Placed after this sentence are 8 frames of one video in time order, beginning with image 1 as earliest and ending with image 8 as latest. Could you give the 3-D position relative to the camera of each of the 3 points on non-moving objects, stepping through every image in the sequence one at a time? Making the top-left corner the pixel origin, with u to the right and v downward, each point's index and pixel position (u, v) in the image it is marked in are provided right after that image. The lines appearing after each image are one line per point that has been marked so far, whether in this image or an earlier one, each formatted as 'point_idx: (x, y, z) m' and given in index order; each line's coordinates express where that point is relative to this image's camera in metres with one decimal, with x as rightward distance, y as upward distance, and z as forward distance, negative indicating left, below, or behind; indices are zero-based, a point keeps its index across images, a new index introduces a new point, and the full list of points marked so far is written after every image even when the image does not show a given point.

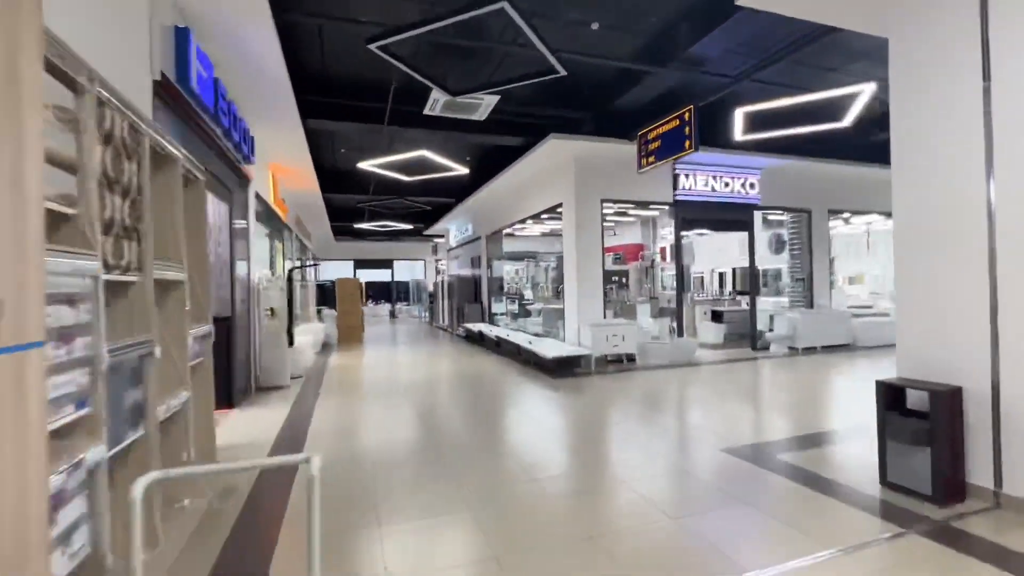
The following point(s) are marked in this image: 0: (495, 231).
0: (-0.4, +1.4, +11.9) m
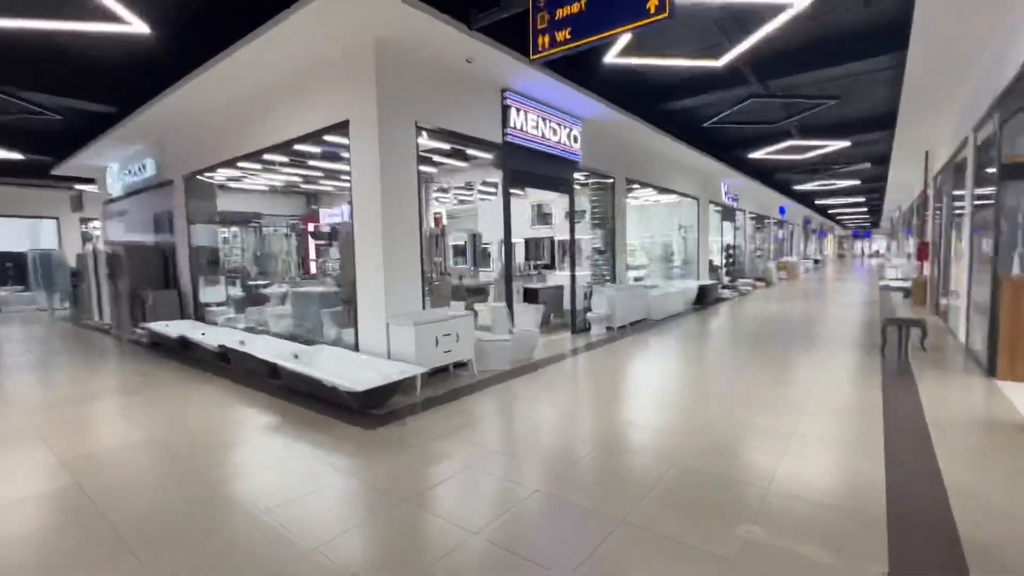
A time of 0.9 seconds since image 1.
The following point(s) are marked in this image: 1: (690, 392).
0: (-5.0, +1.9, +7.5) m
1: (+1.8, -1.0, +4.6) m
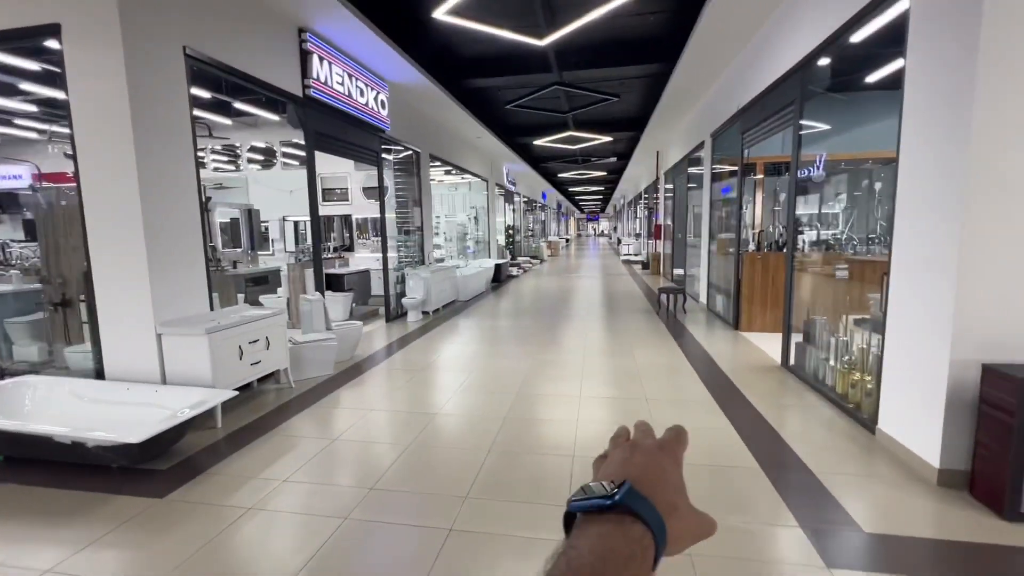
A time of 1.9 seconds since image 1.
0: (-7.2, +1.8, +4.0) m
1: (+0.2, -0.8, +4.7) m
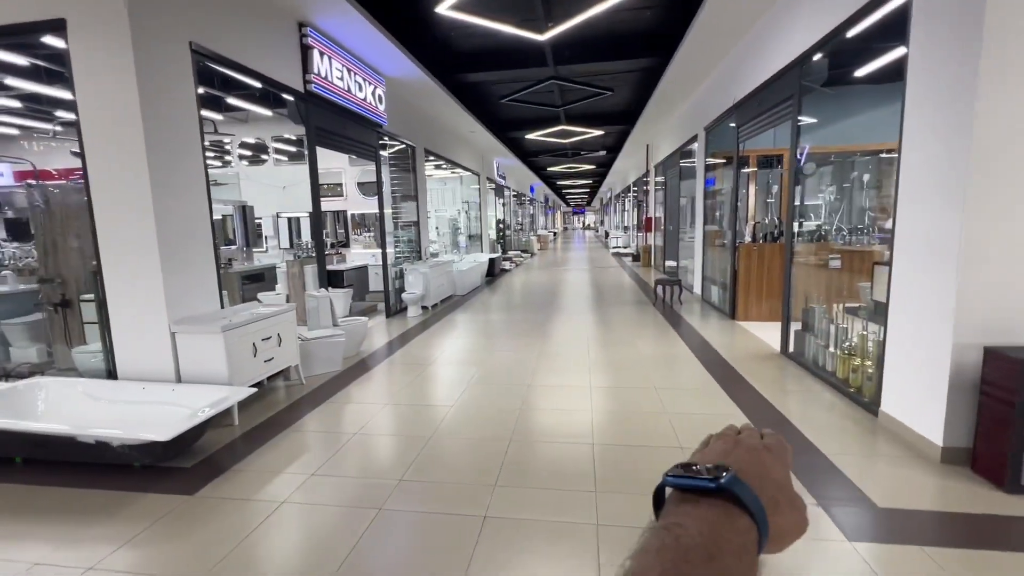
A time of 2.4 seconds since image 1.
0: (-7.2, +1.7, +3.8) m
1: (+0.3, -0.7, +4.7) m
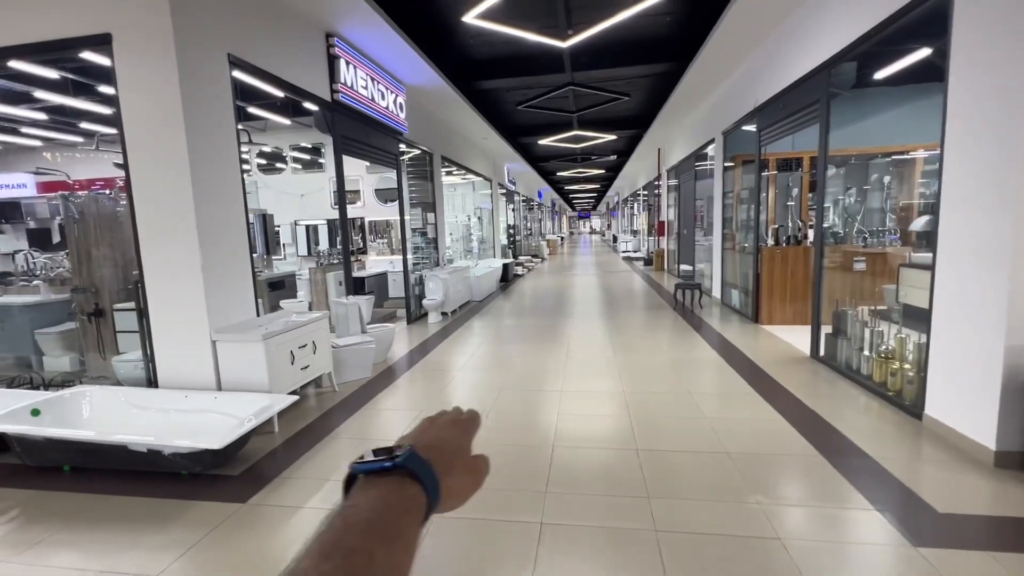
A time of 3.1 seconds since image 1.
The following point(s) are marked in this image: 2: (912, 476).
0: (-6.9, +1.6, +3.9) m
1: (+0.5, -0.8, +4.7) m
2: (+2.1, -1.0, +2.5) m
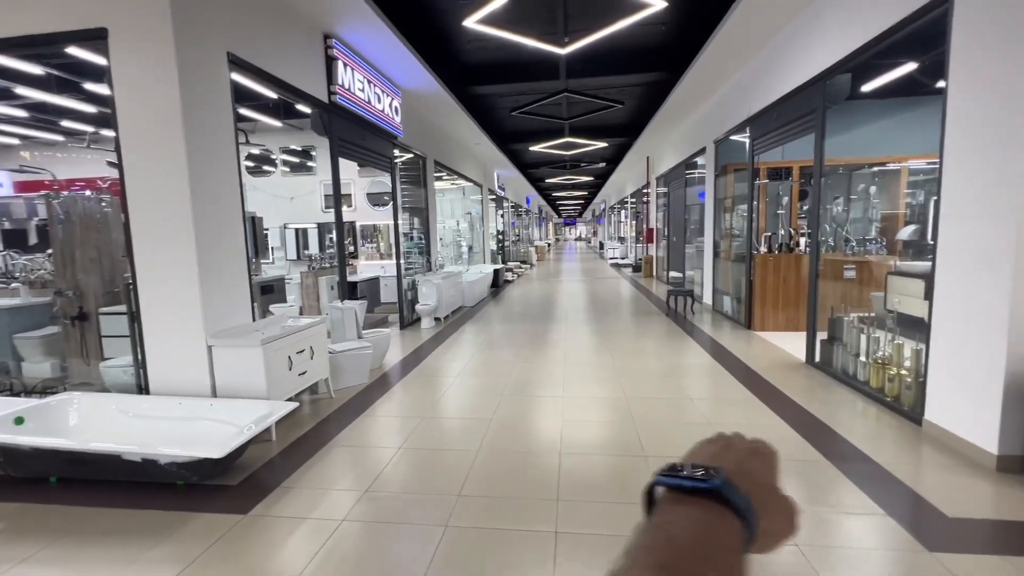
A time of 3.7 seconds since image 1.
0: (-6.9, +1.6, +3.7) m
1: (+0.5, -0.9, +4.7) m
2: (+2.1, -1.0, +2.5) m
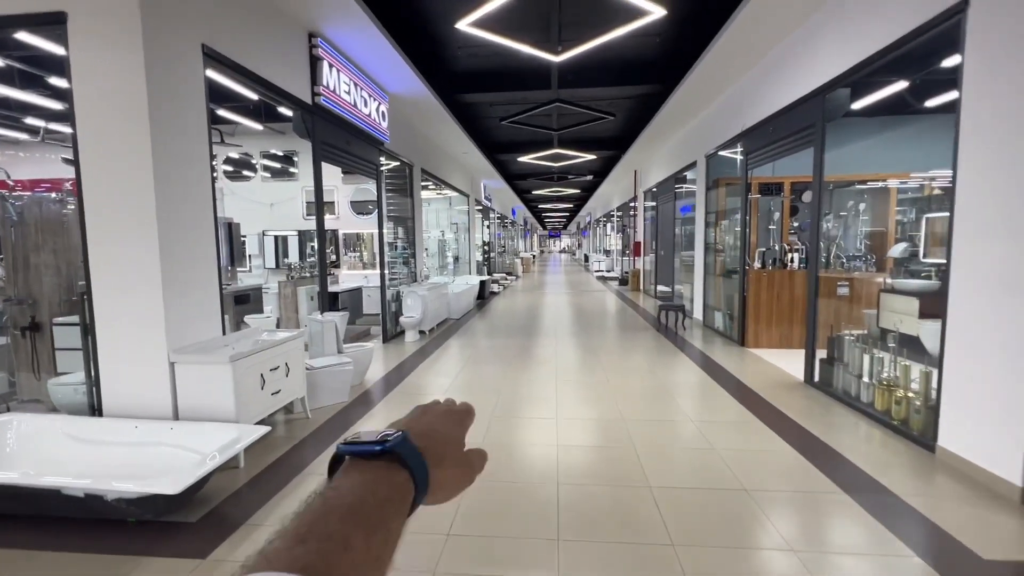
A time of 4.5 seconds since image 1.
0: (-6.9, +1.6, +3.3) m
1: (+0.4, -1.0, +4.5) m
2: (+2.1, -1.1, +2.3) m
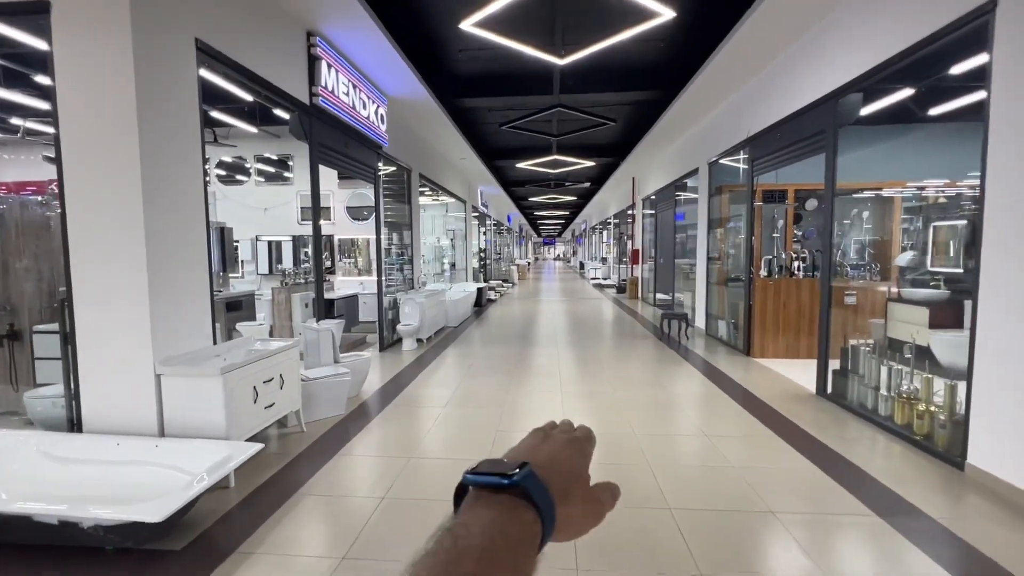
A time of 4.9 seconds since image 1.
0: (-6.9, +1.6, +3.0) m
1: (+0.4, -1.1, +4.4) m
2: (+2.2, -1.2, +2.2) m
